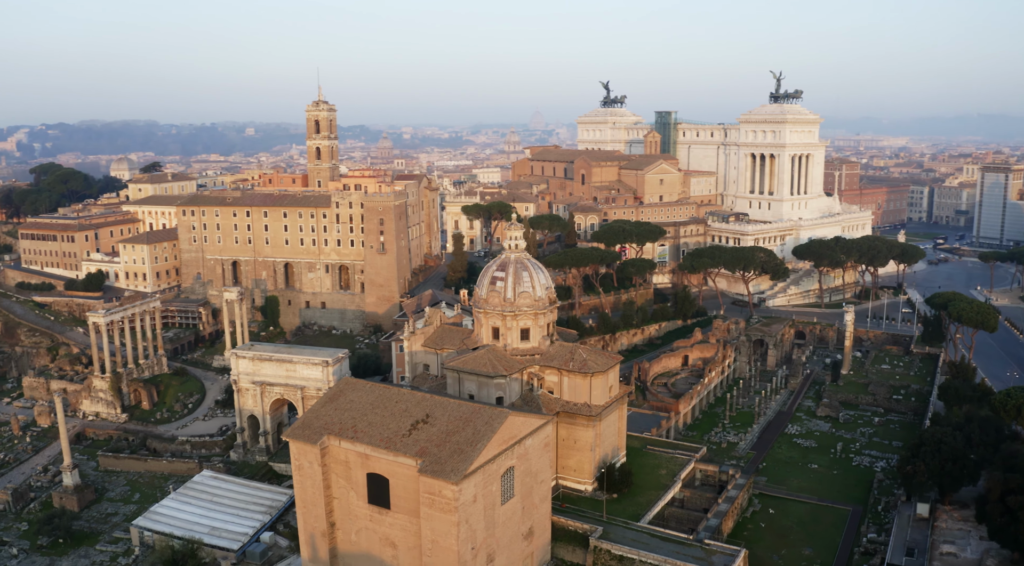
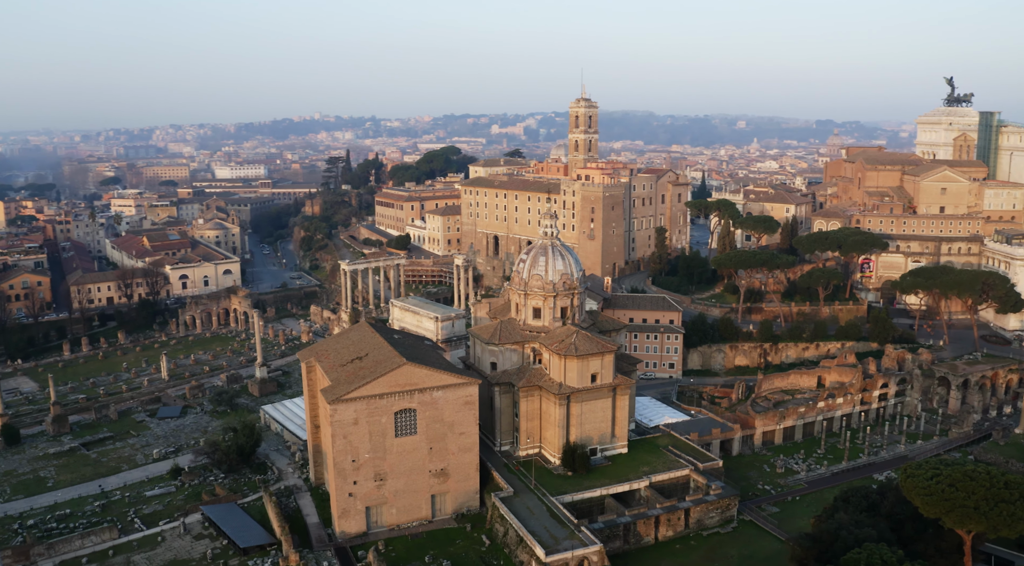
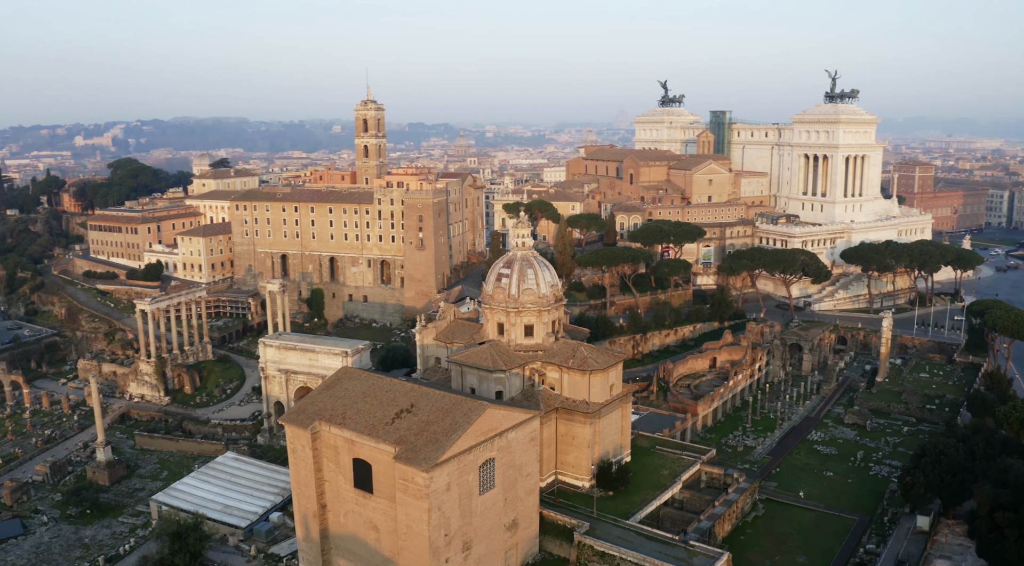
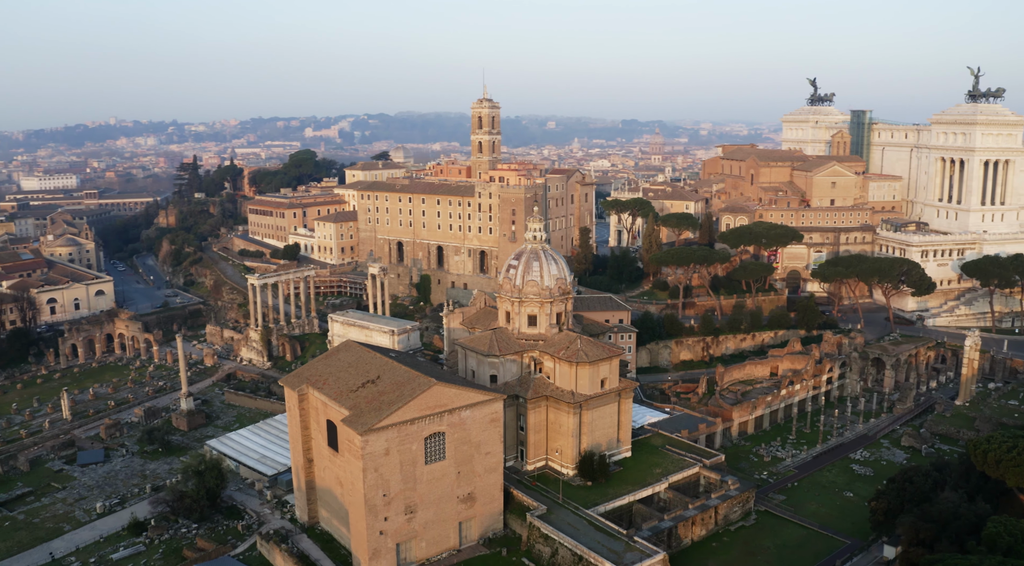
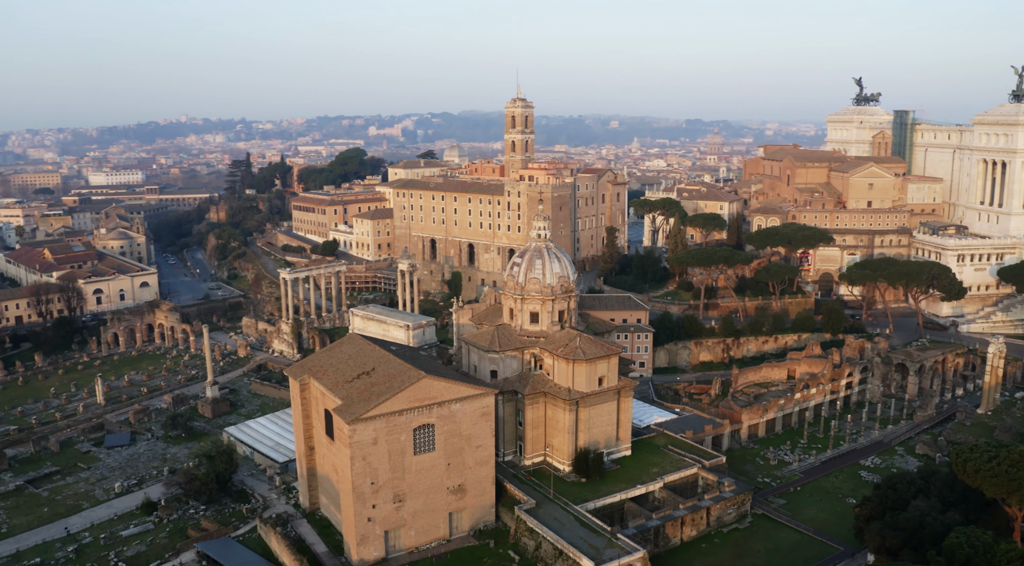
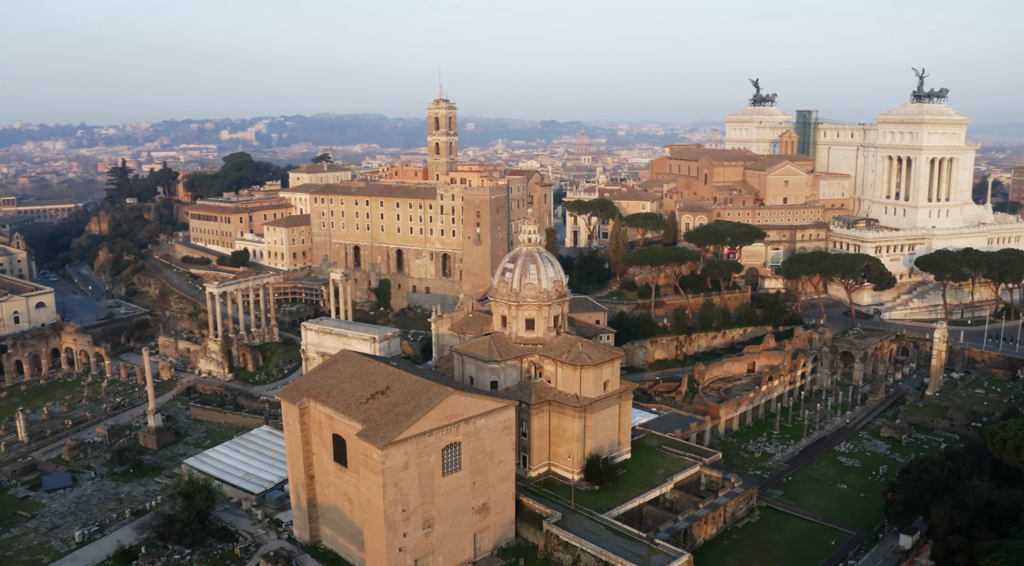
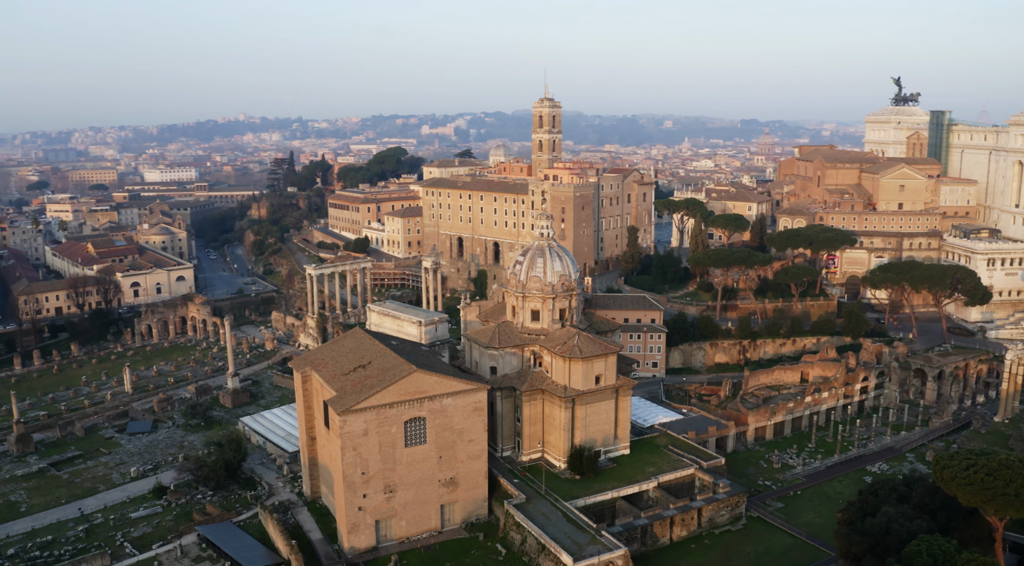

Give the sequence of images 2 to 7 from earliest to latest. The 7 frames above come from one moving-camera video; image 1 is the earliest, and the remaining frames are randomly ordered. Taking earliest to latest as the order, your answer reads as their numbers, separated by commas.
3, 6, 4, 5, 7, 2
